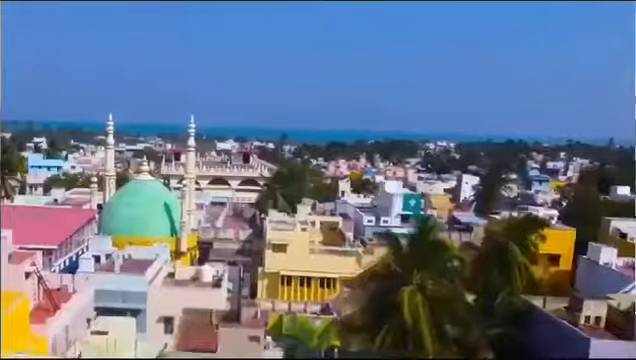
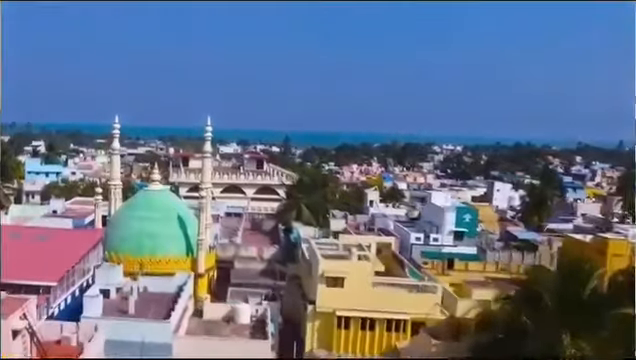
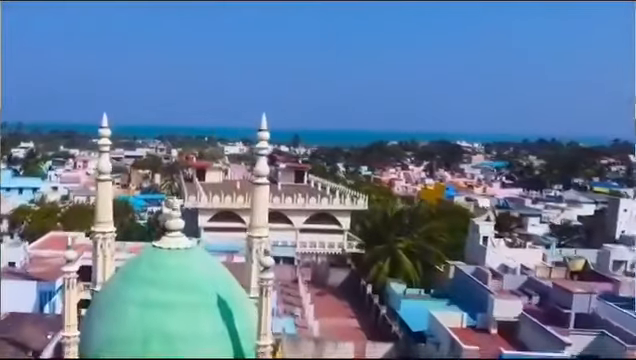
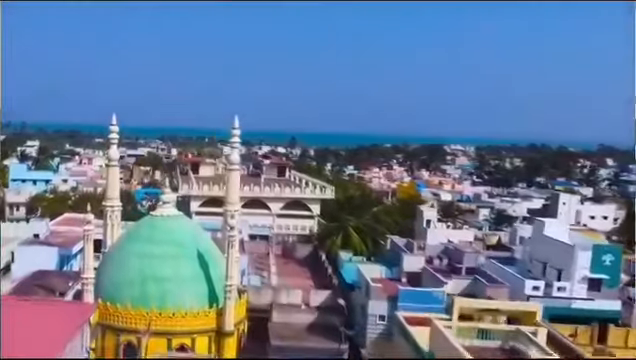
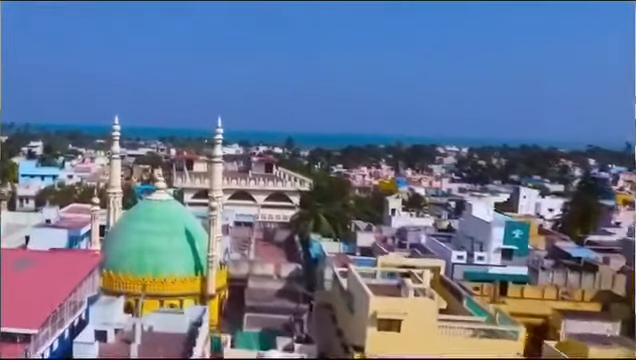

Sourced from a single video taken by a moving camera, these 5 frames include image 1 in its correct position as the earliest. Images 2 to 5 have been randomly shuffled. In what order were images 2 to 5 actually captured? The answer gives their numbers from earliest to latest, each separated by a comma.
2, 5, 4, 3
